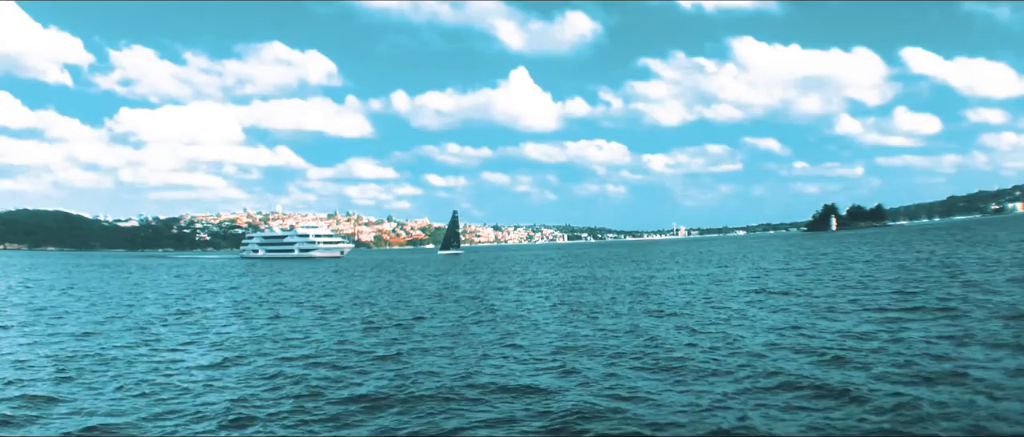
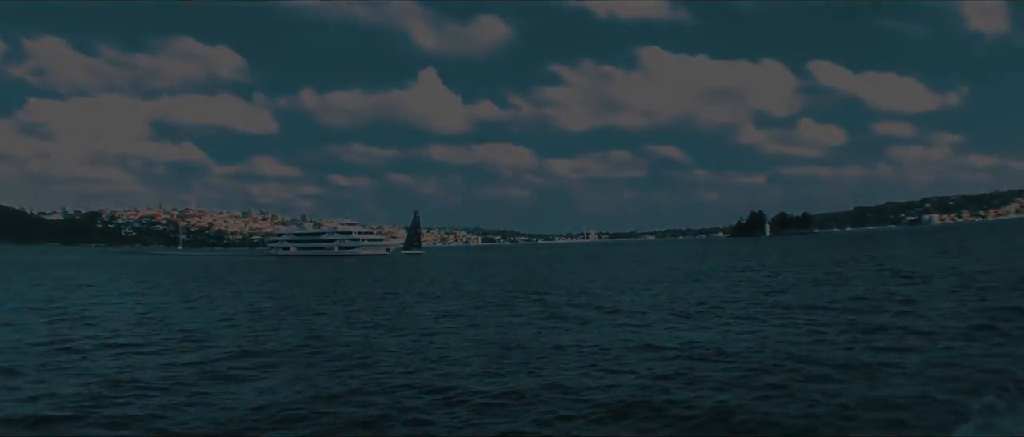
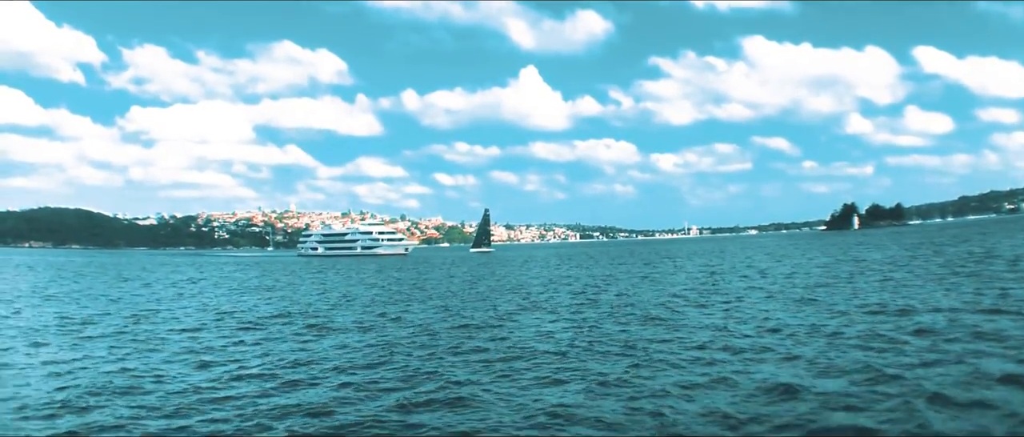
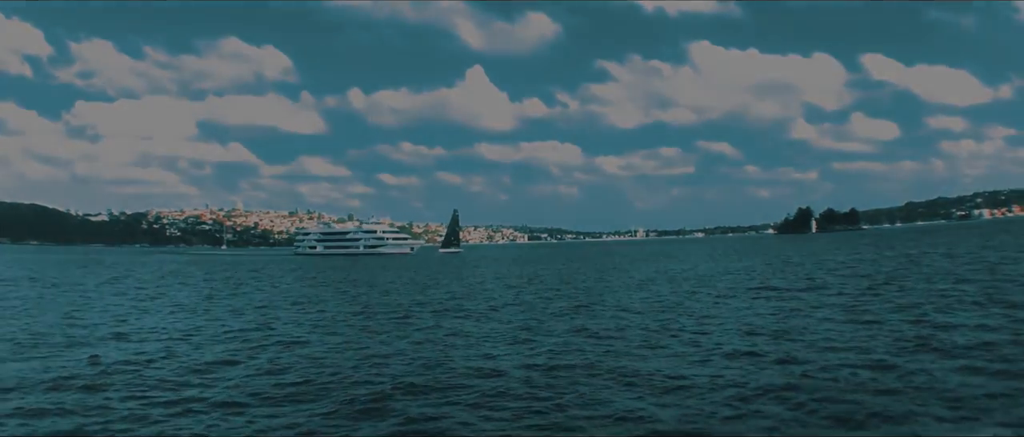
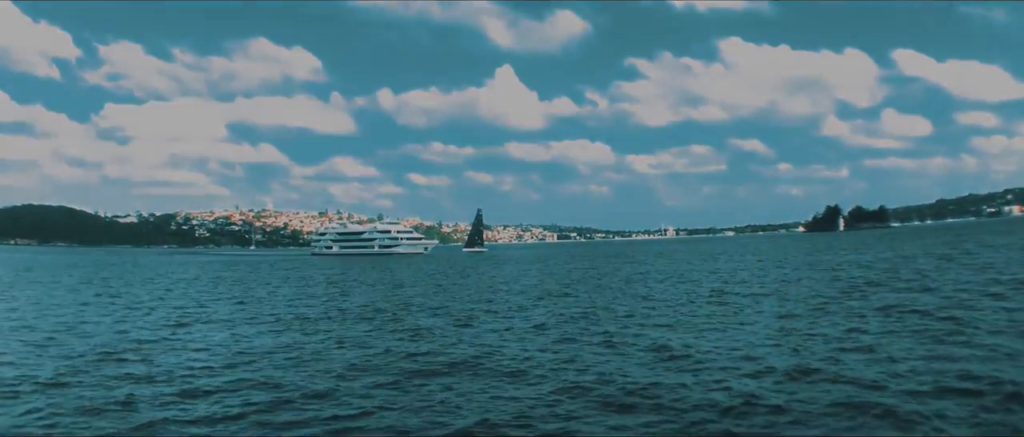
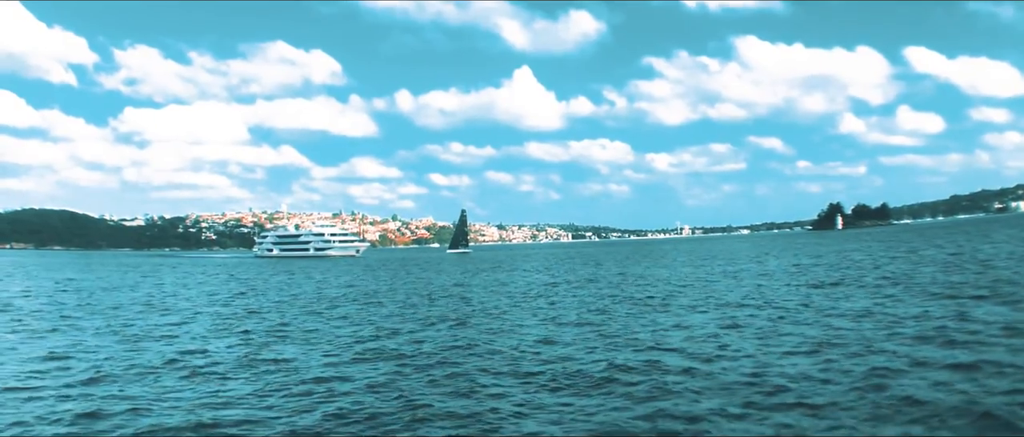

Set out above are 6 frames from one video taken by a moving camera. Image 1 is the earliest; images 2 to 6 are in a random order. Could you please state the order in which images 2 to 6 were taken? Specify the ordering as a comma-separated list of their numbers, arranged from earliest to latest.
6, 3, 5, 4, 2
